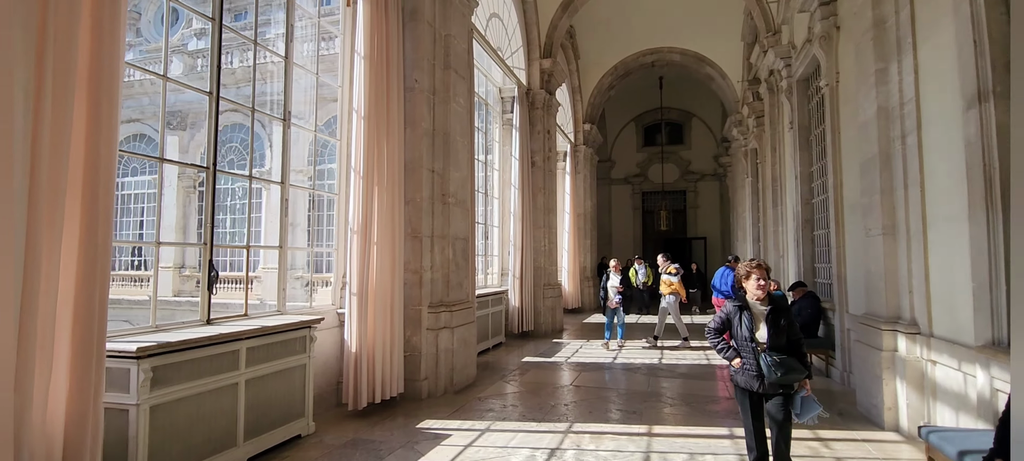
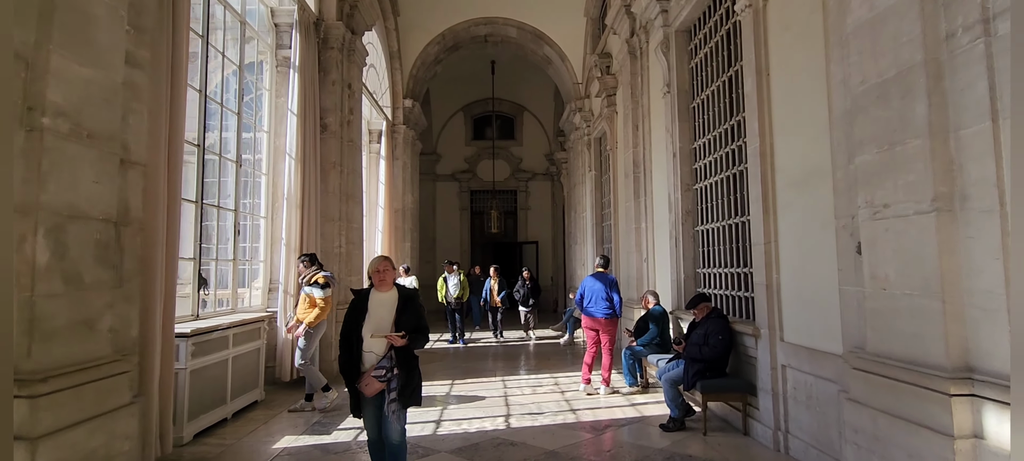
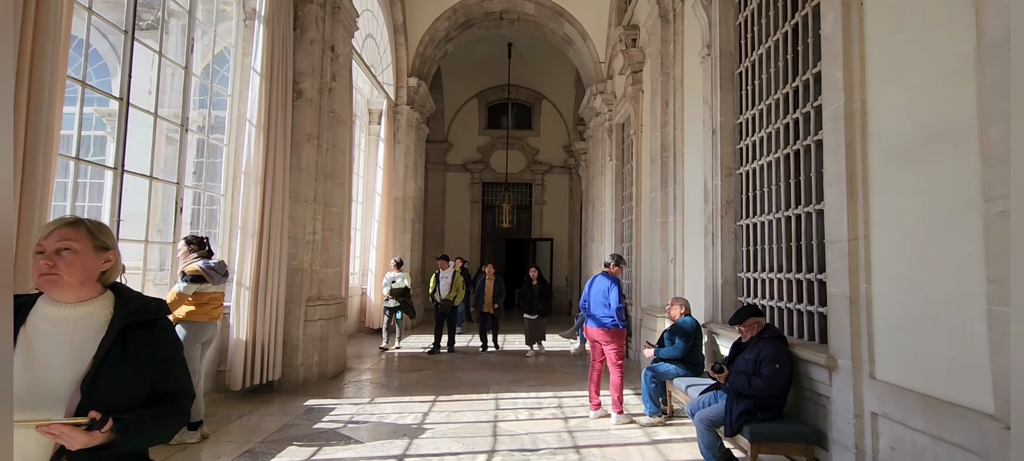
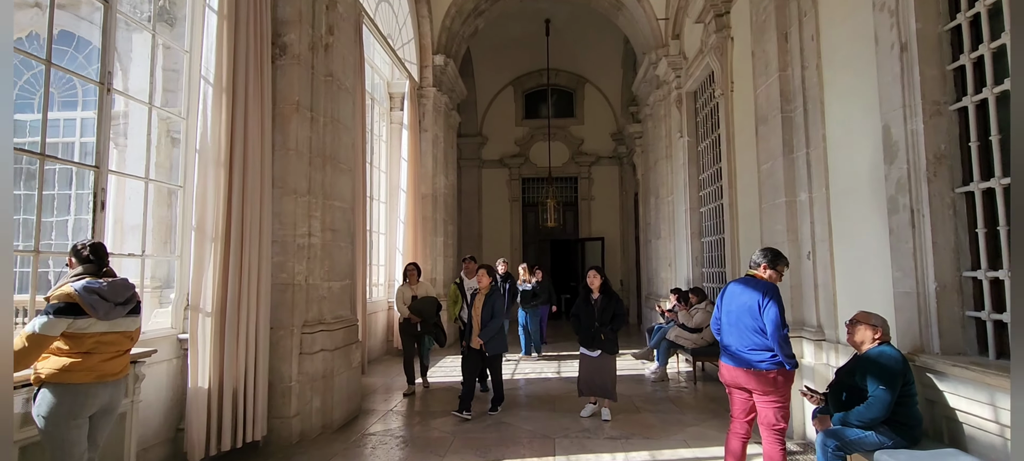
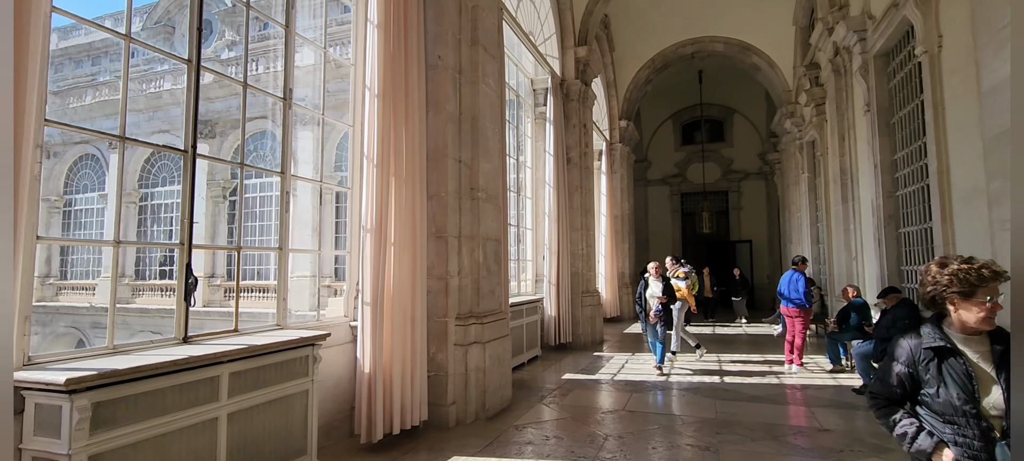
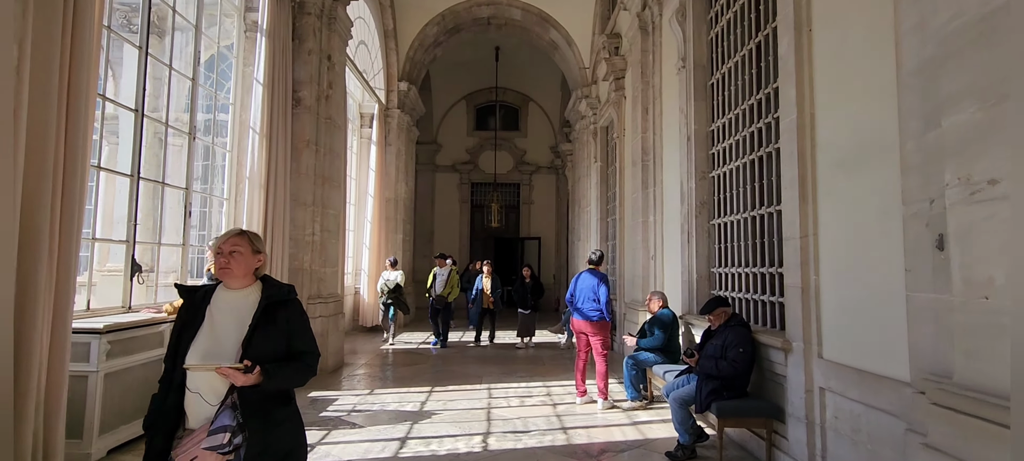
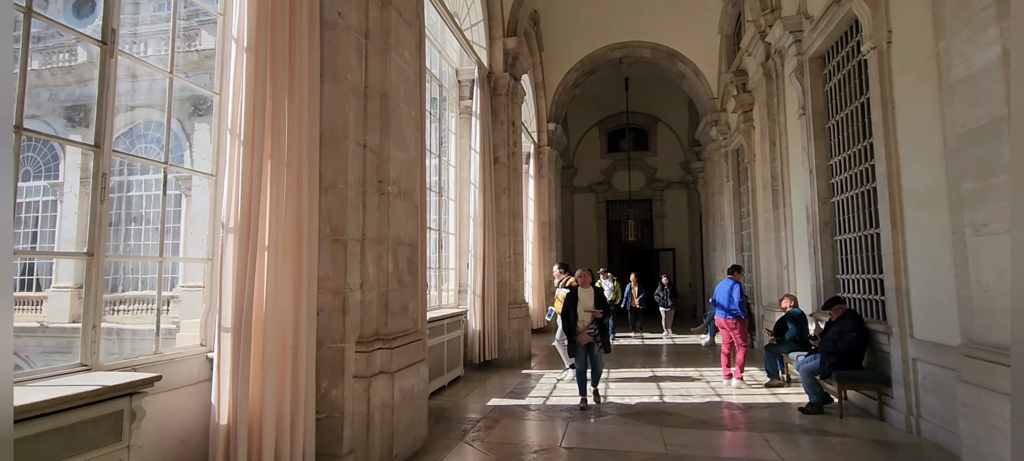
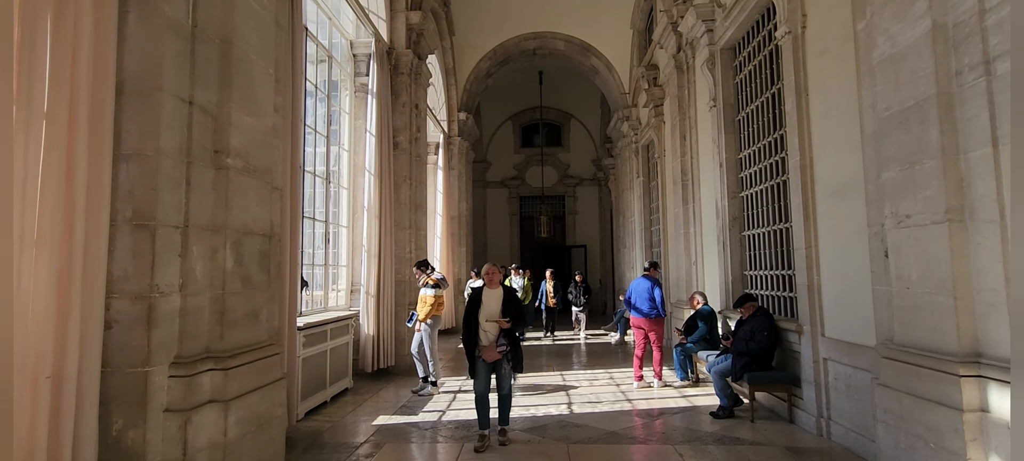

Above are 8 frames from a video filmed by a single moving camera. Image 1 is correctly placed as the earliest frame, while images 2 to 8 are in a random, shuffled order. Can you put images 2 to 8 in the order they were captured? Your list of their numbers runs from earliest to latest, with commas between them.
5, 7, 8, 2, 6, 3, 4
